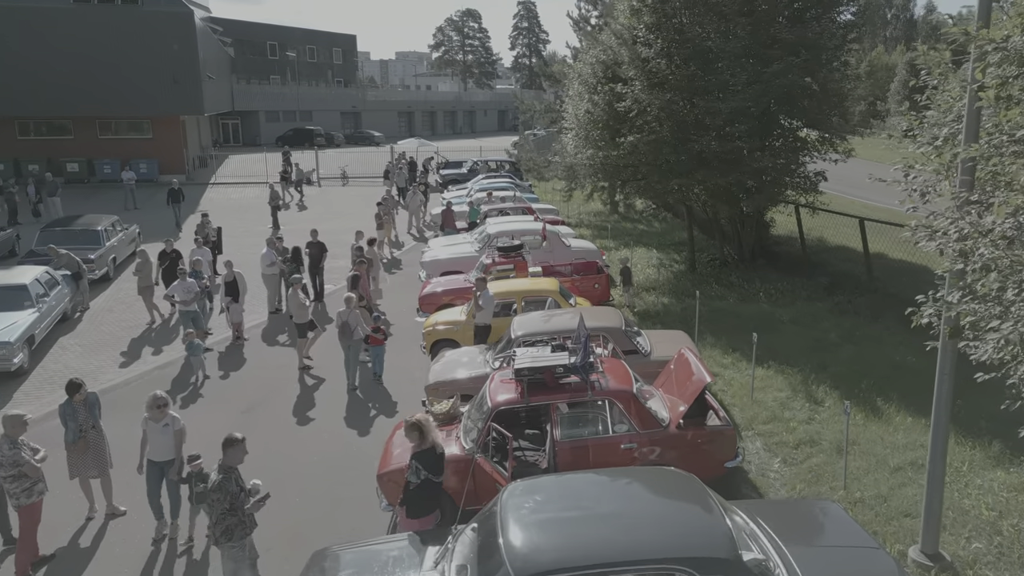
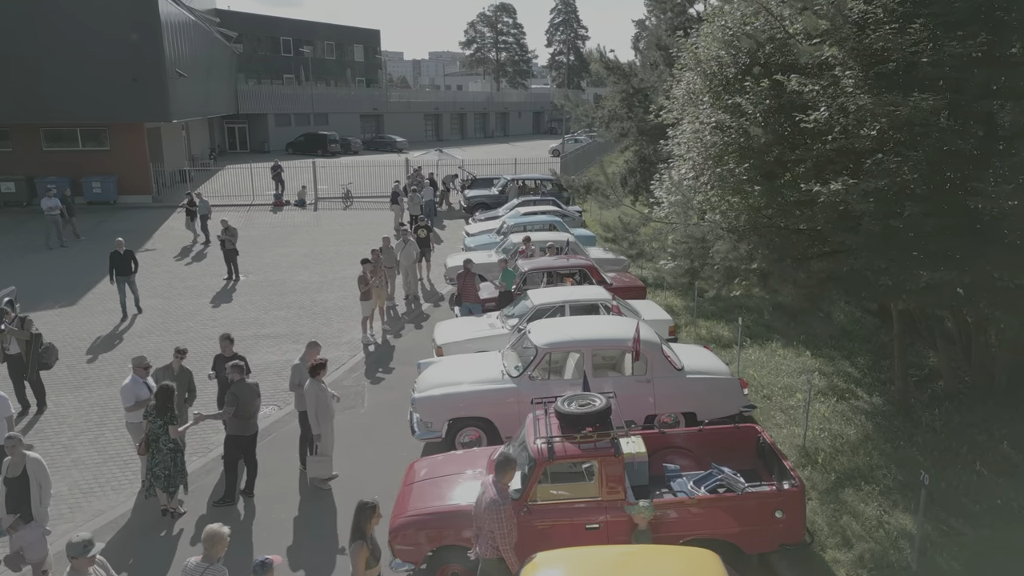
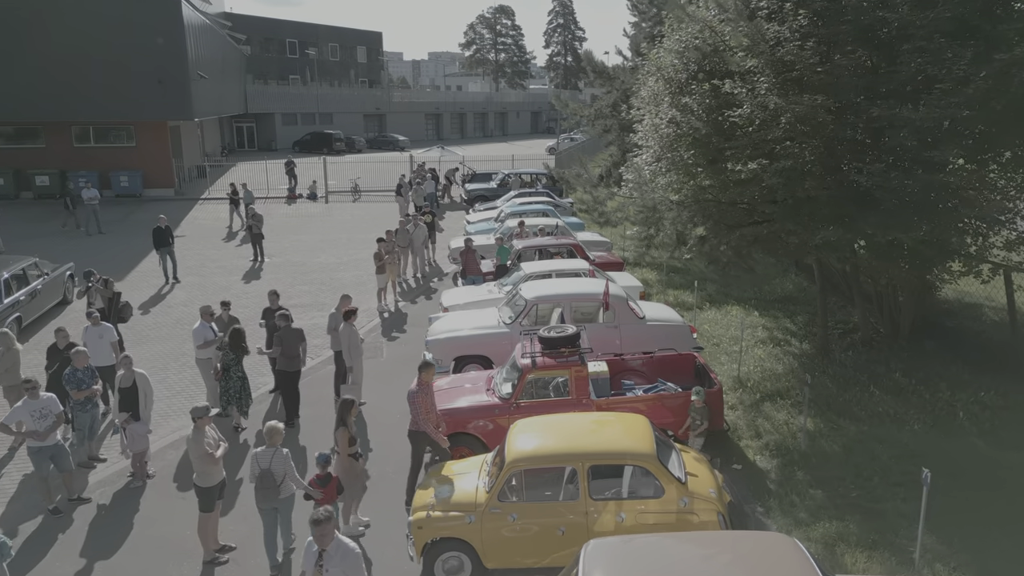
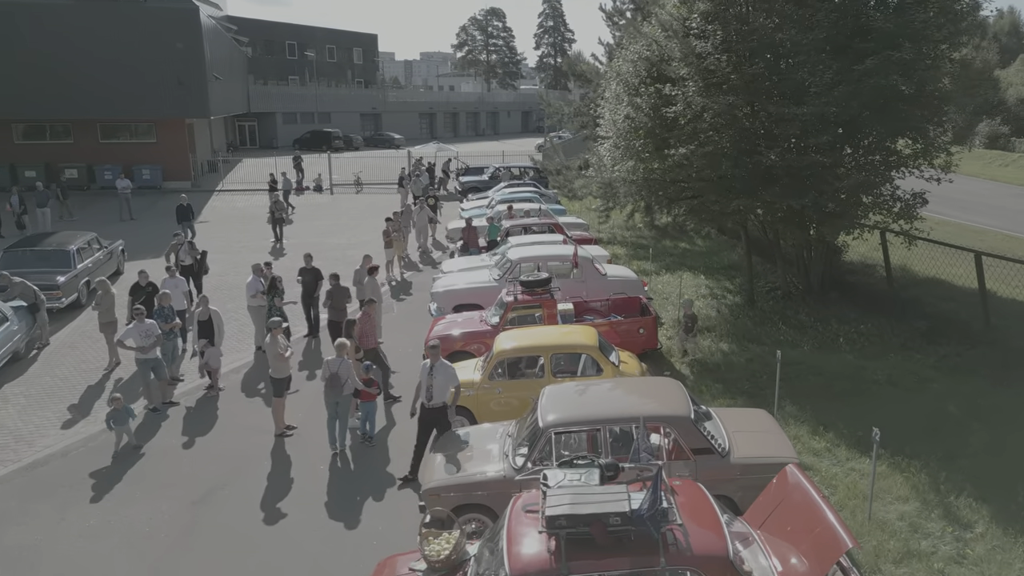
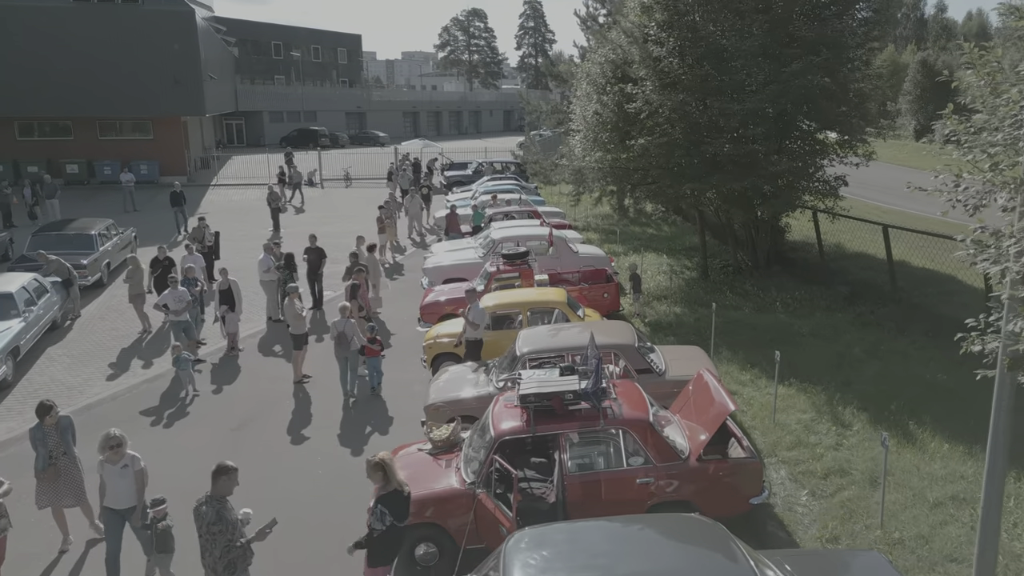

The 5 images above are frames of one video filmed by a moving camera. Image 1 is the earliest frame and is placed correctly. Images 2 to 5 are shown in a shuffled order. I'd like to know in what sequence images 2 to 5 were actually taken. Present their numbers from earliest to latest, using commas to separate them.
5, 4, 3, 2
